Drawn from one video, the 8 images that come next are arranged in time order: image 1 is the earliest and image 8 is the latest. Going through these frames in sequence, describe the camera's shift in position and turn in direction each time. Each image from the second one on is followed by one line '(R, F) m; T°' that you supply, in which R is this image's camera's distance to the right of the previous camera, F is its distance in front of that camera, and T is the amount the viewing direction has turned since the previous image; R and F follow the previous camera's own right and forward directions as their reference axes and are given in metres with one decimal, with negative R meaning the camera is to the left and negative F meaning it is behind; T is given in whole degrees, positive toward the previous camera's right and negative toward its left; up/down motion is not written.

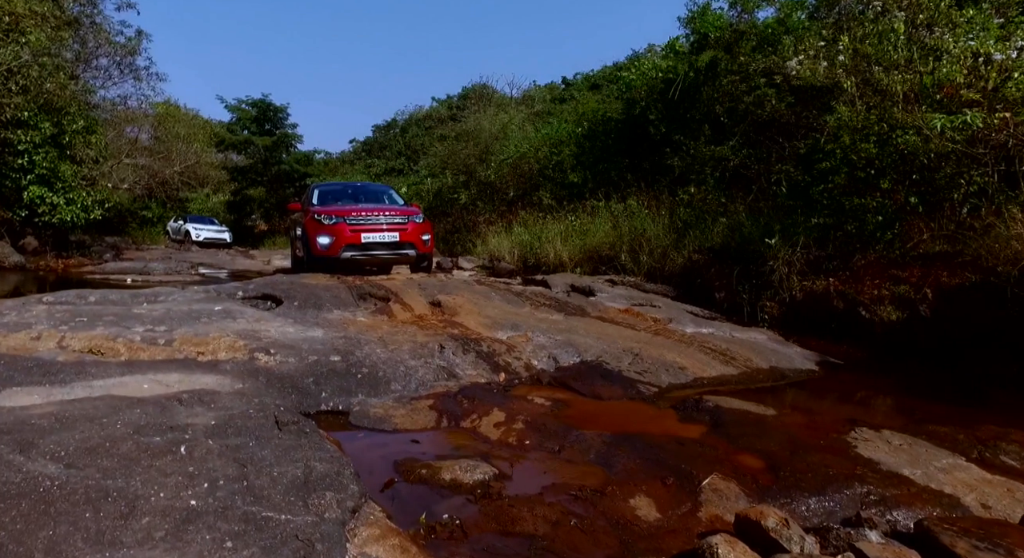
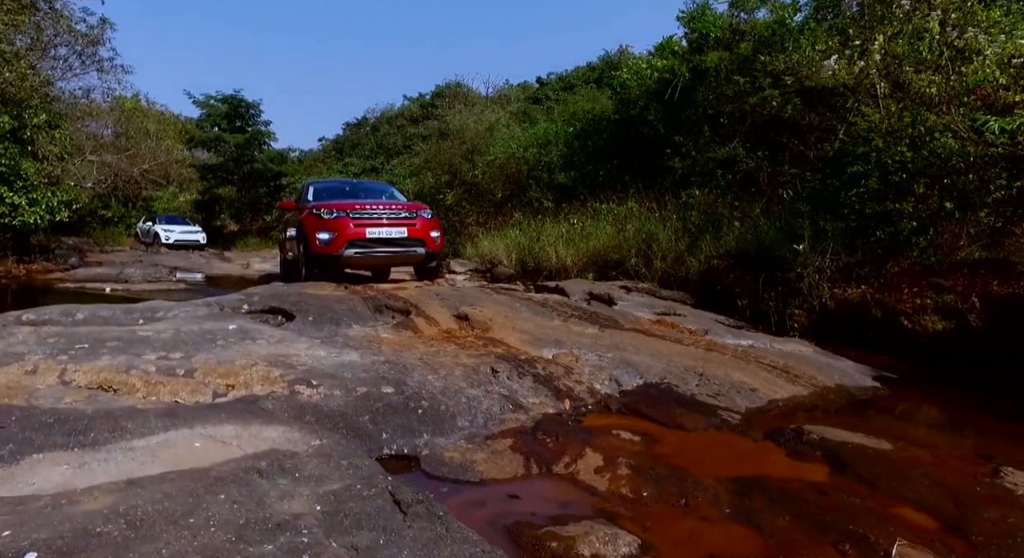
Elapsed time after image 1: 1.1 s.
(-0.6, +0.5) m; +3°
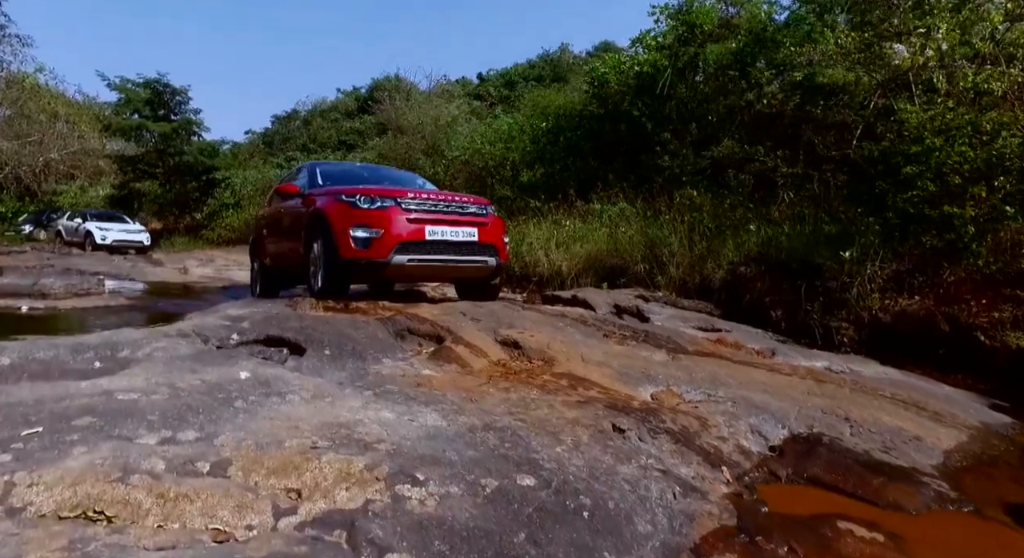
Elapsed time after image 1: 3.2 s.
(-1.0, +1.2) m; +7°
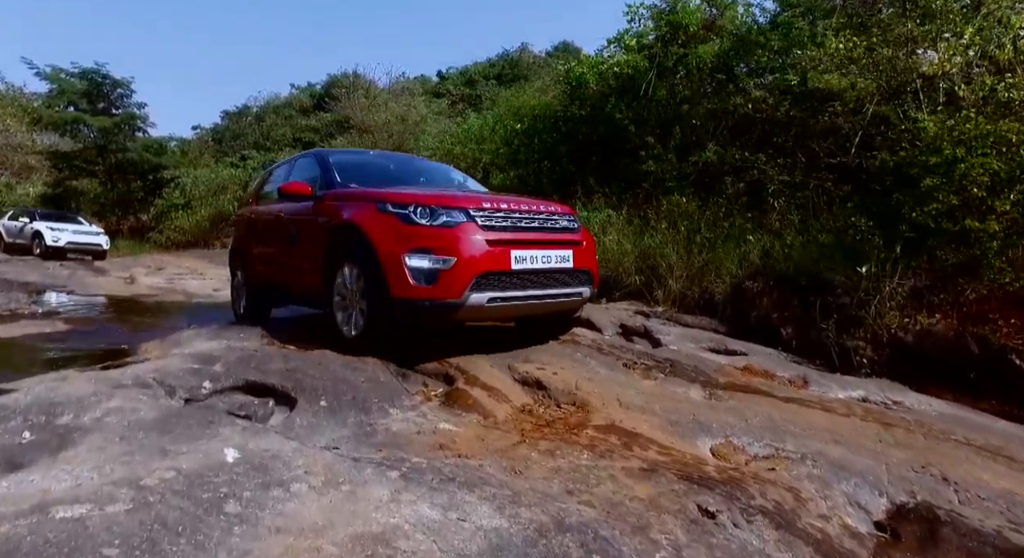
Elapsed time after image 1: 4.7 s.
(-0.4, +0.7) m; +4°
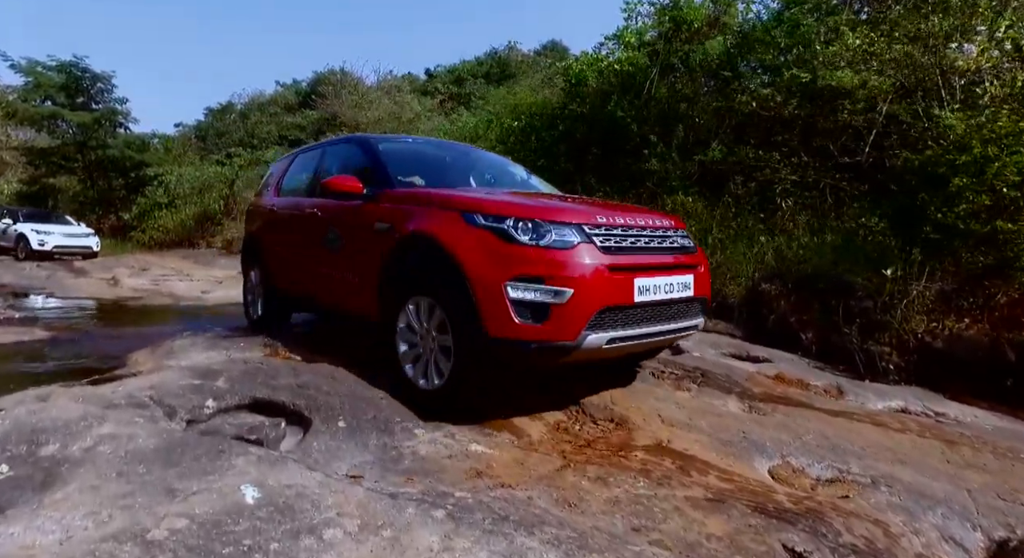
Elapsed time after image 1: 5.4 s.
(-0.3, +0.3) m; +1°
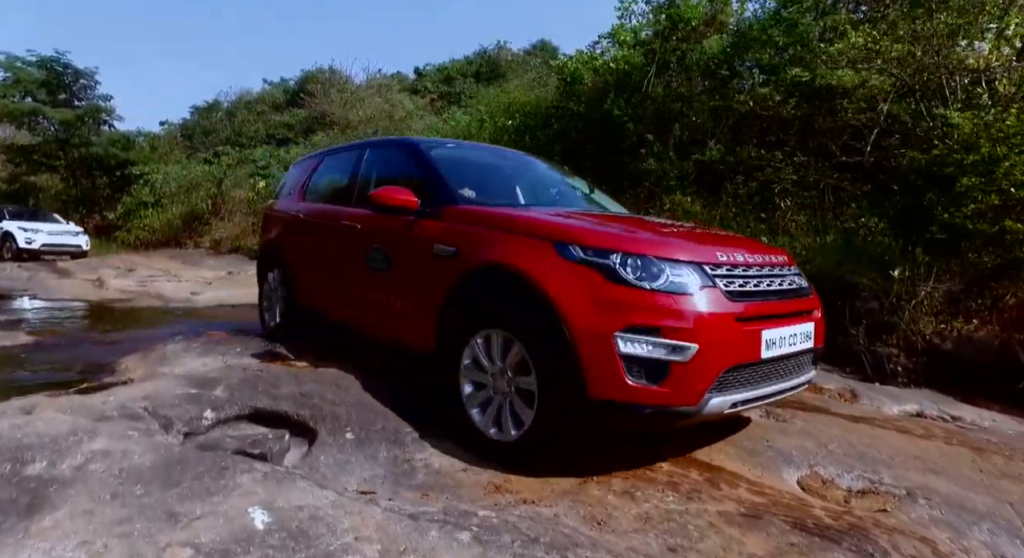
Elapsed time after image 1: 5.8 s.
(-0.1, +0.2) m; +1°
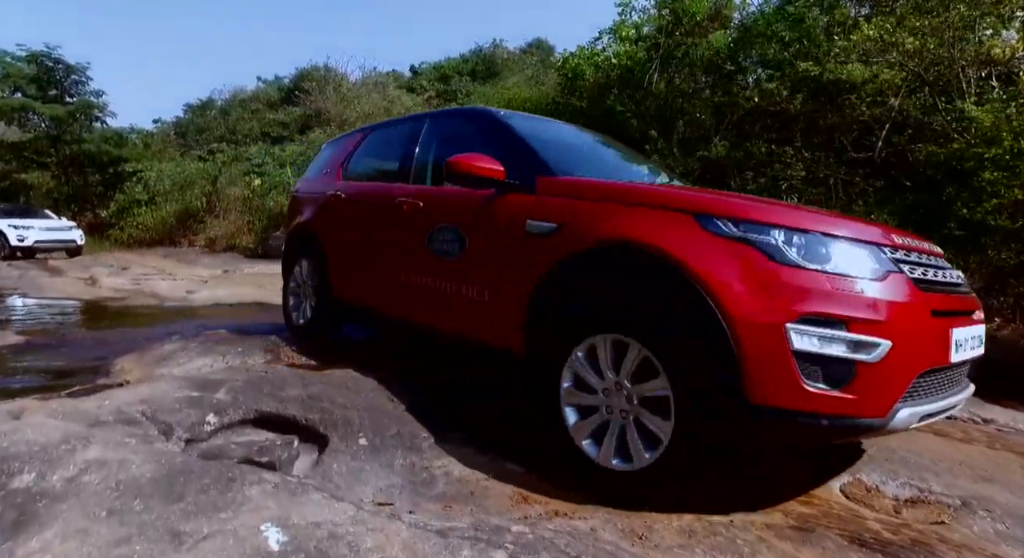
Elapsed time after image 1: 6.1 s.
(-0.1, +0.2) m; 0°
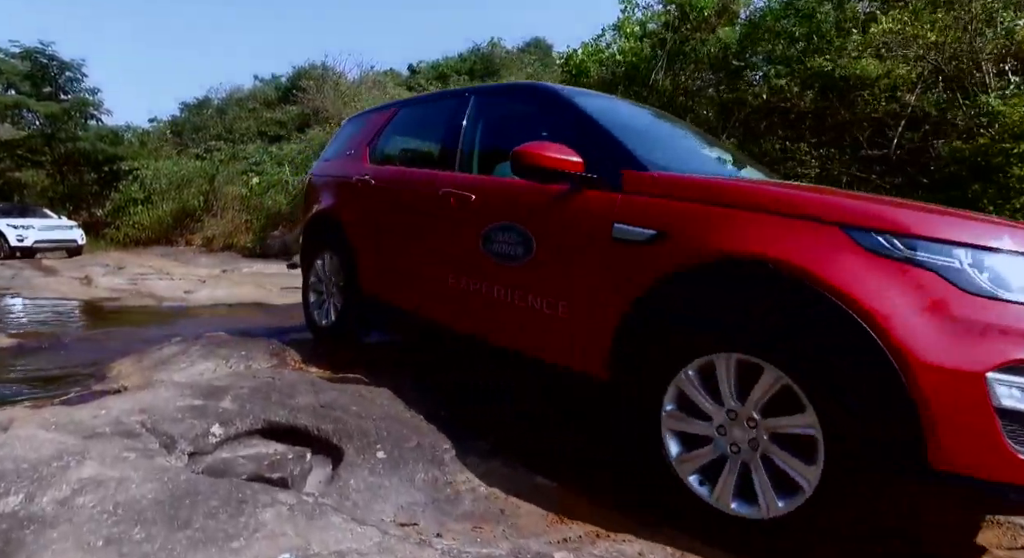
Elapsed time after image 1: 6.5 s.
(-0.1, +0.2) m; 0°
